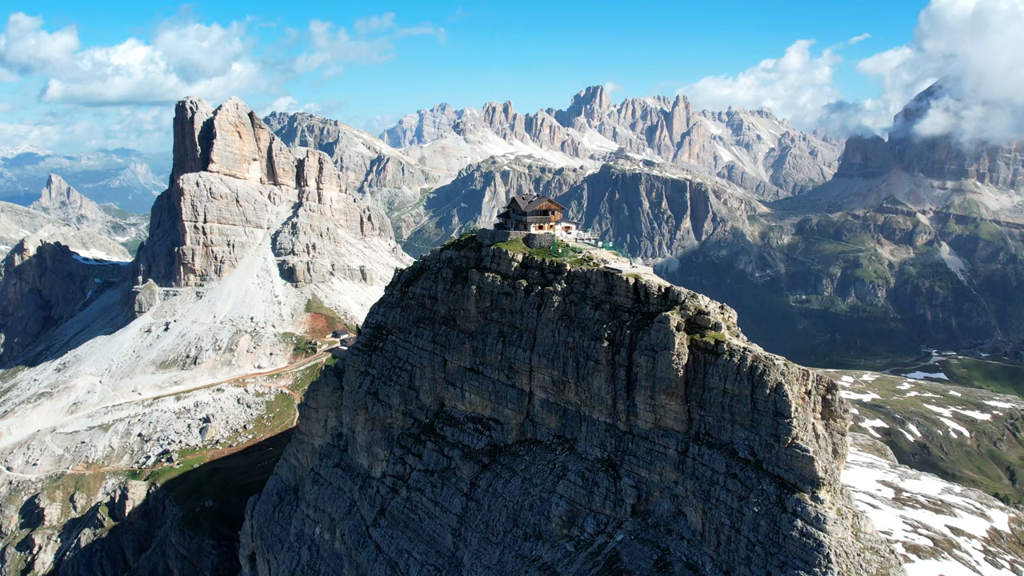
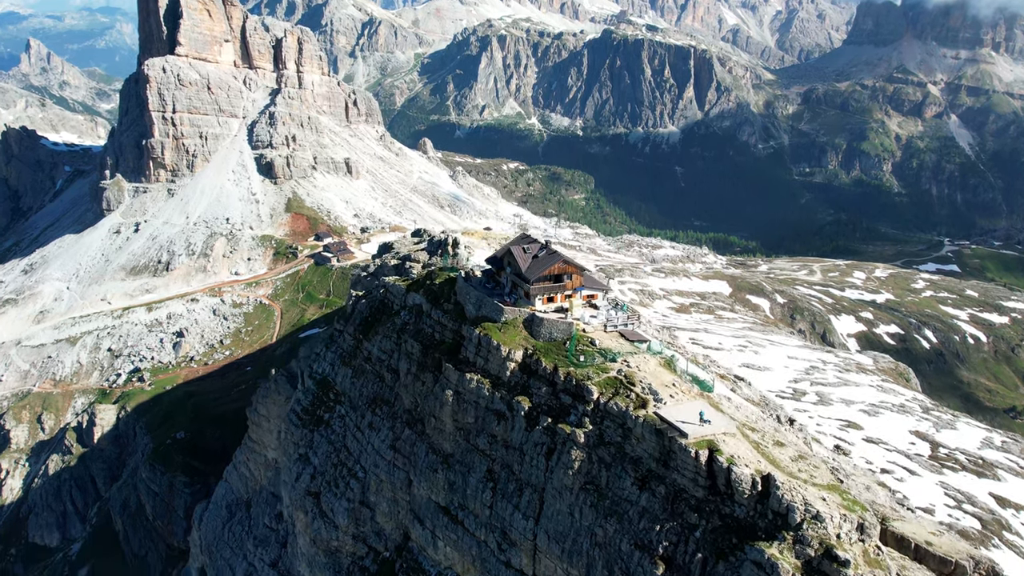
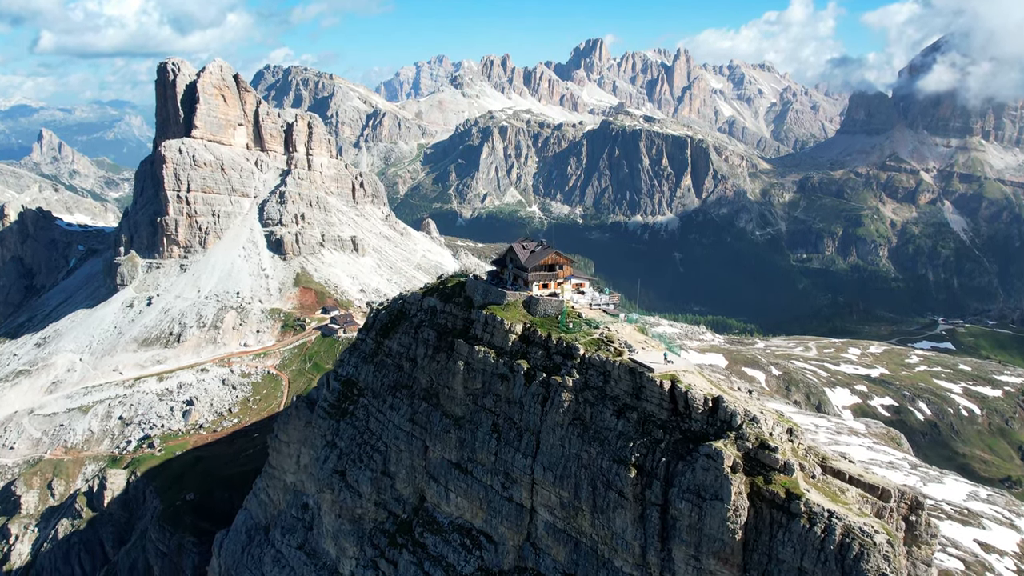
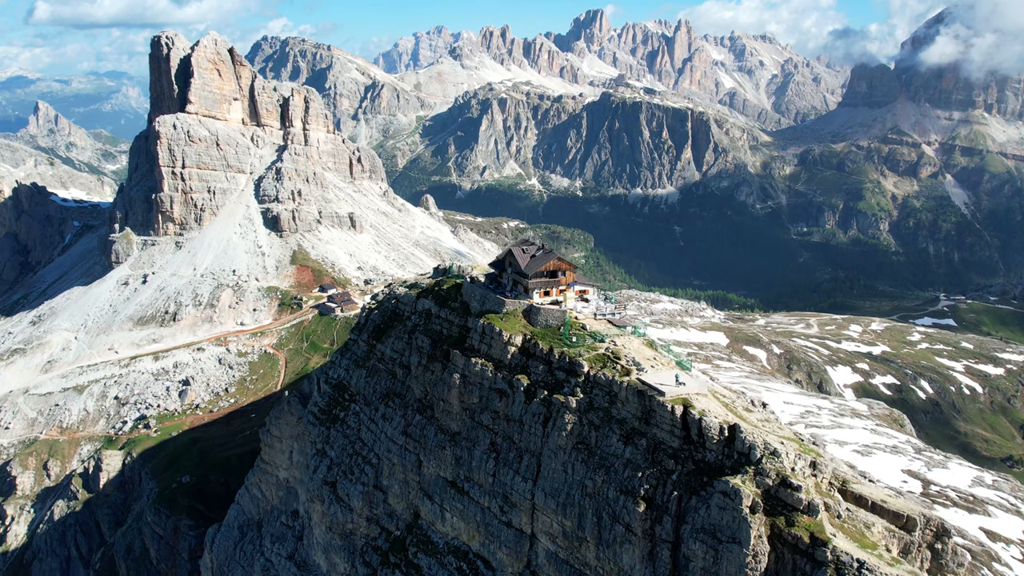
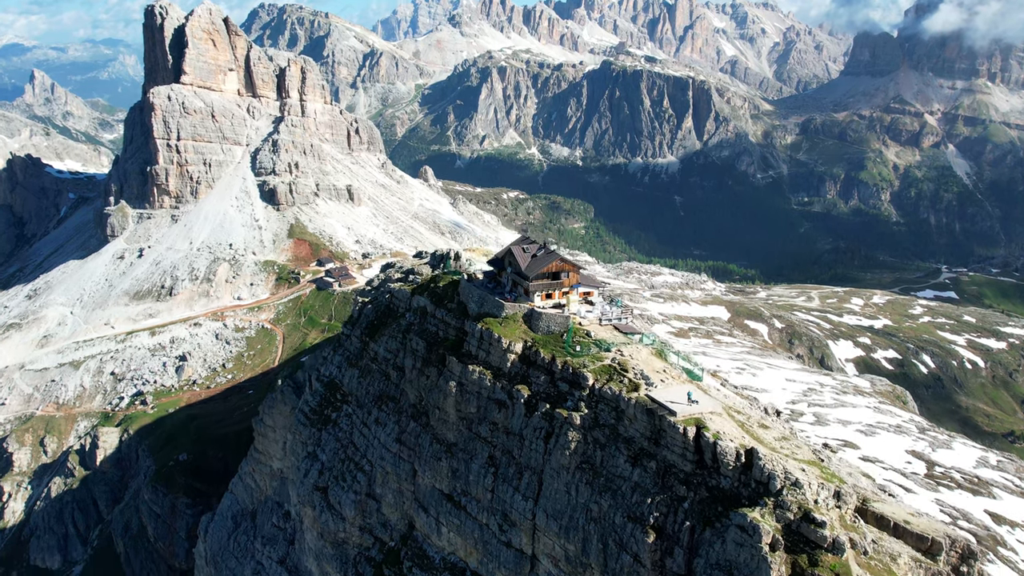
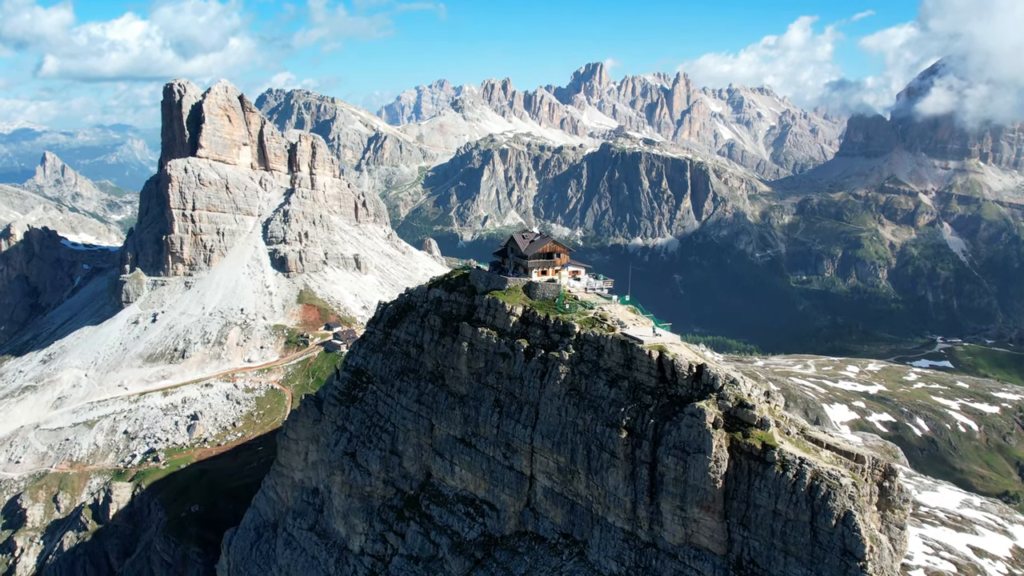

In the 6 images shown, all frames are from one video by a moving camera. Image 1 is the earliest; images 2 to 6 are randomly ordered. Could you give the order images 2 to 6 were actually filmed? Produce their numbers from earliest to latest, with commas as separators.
6, 3, 4, 5, 2
